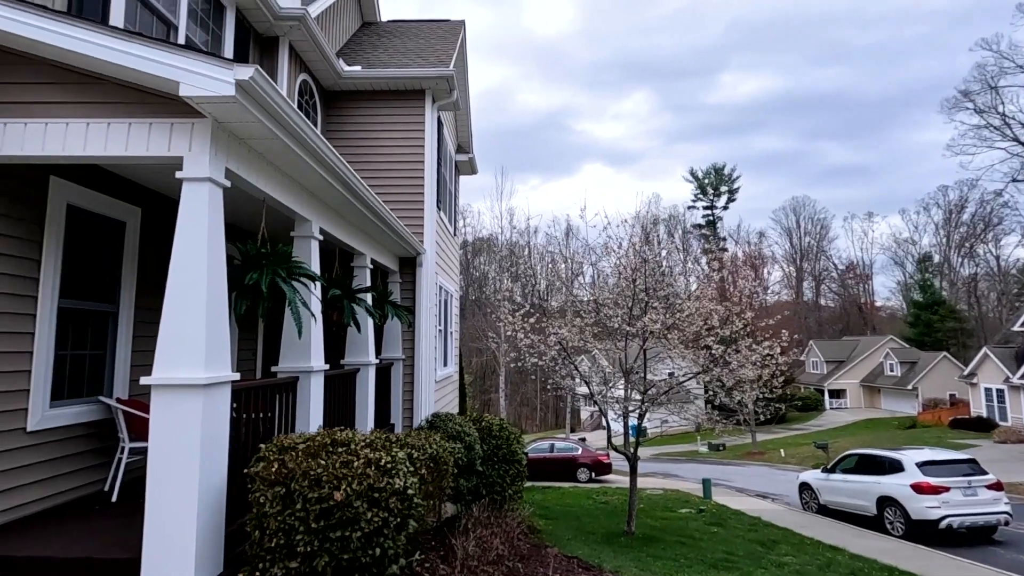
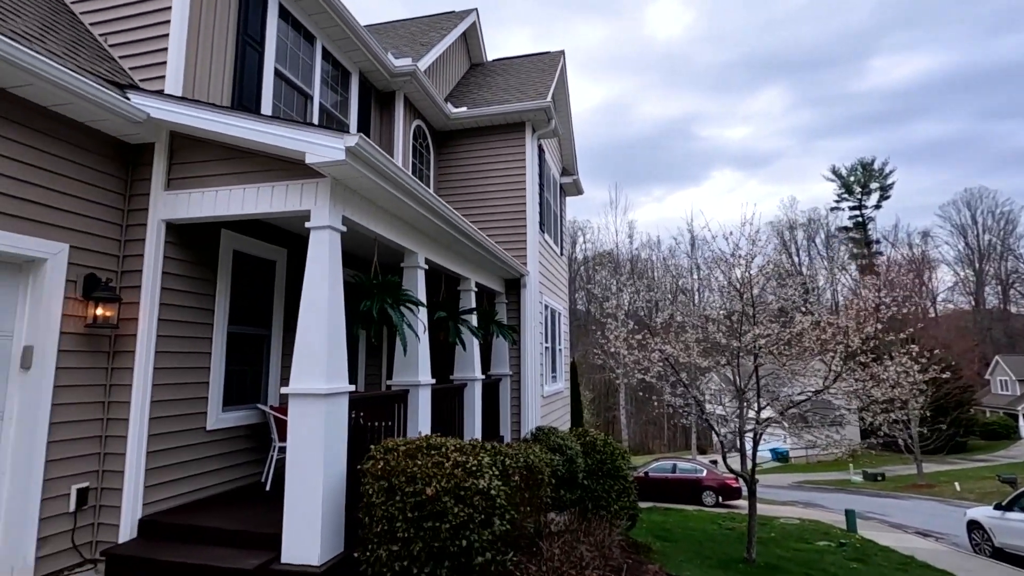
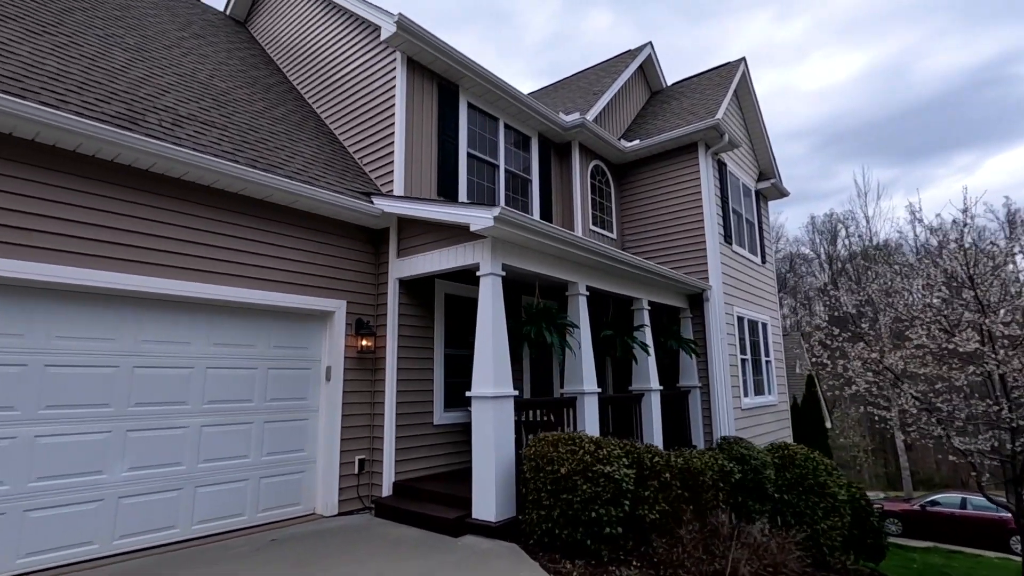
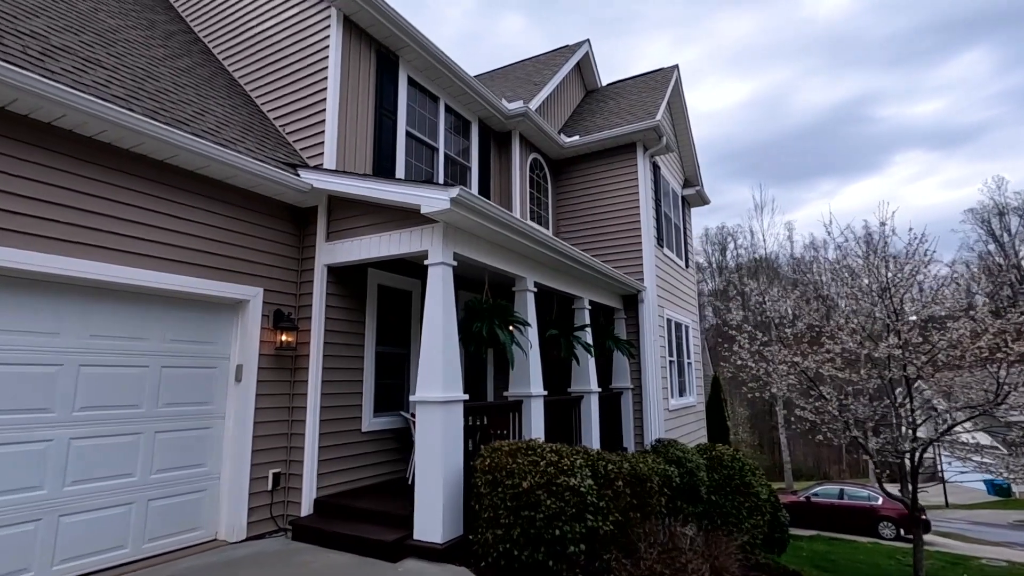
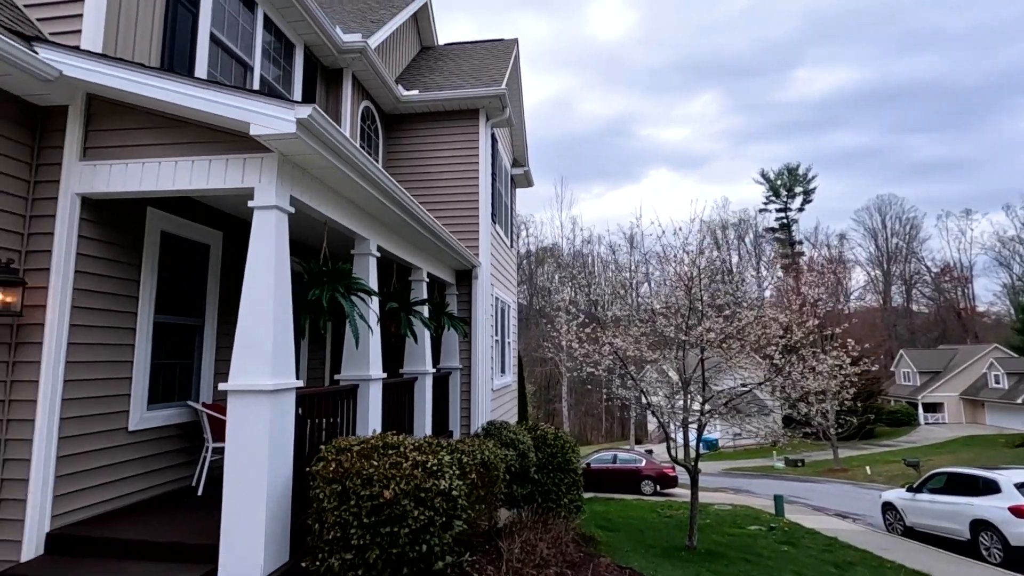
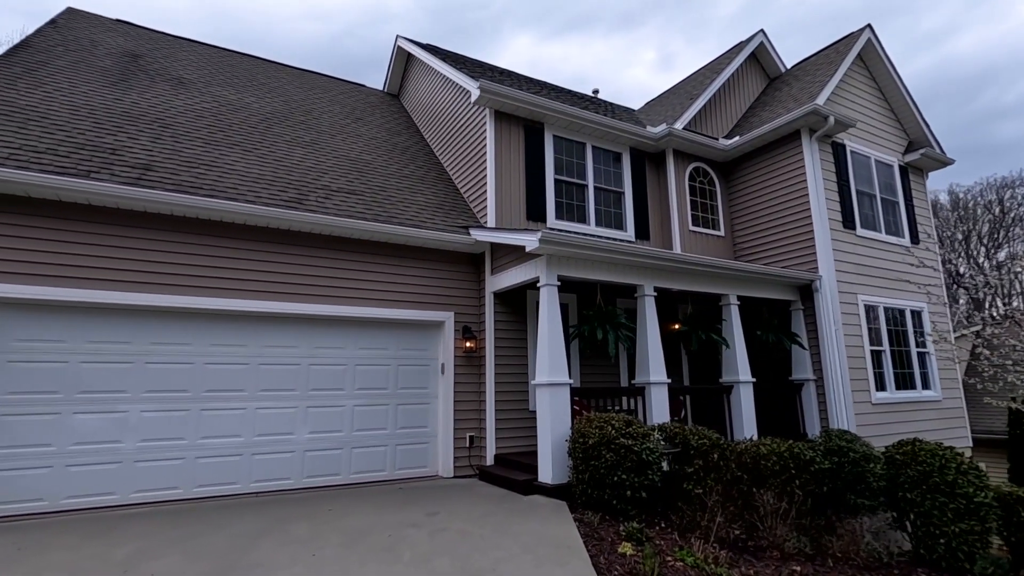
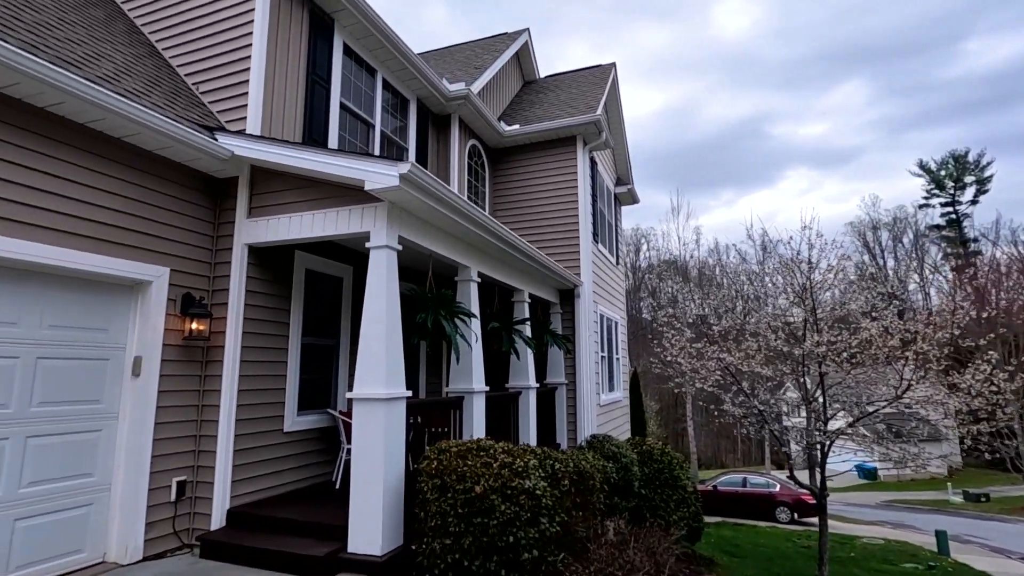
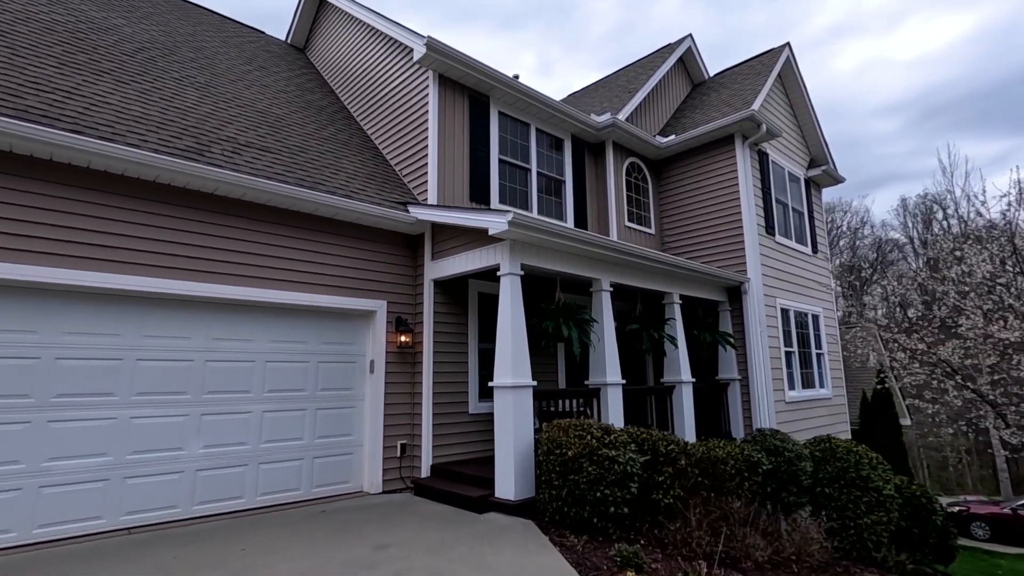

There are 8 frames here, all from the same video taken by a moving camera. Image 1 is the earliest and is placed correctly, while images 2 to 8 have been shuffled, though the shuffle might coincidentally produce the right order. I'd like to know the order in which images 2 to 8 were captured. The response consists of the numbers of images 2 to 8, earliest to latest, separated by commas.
5, 2, 7, 4, 3, 8, 6
